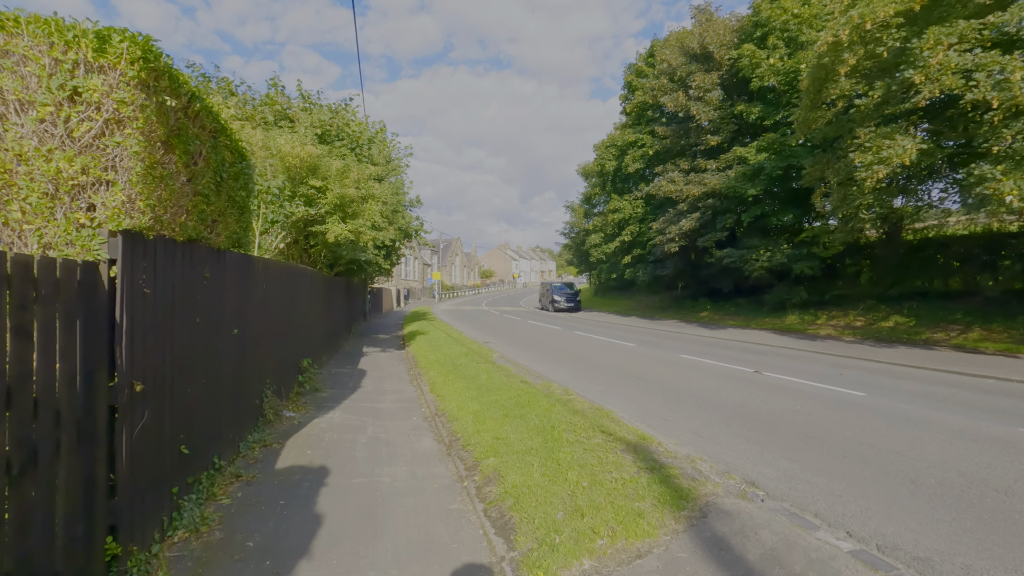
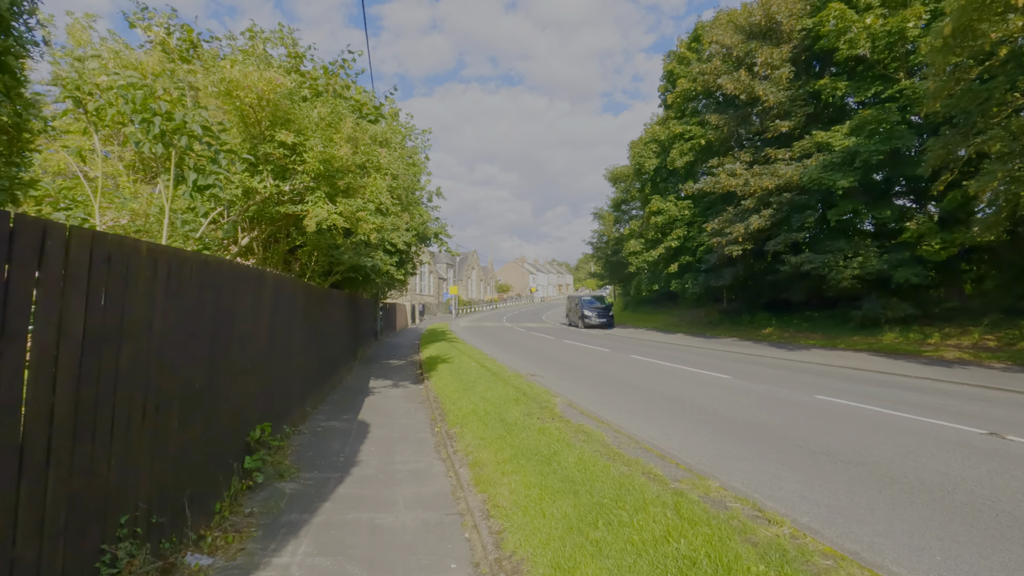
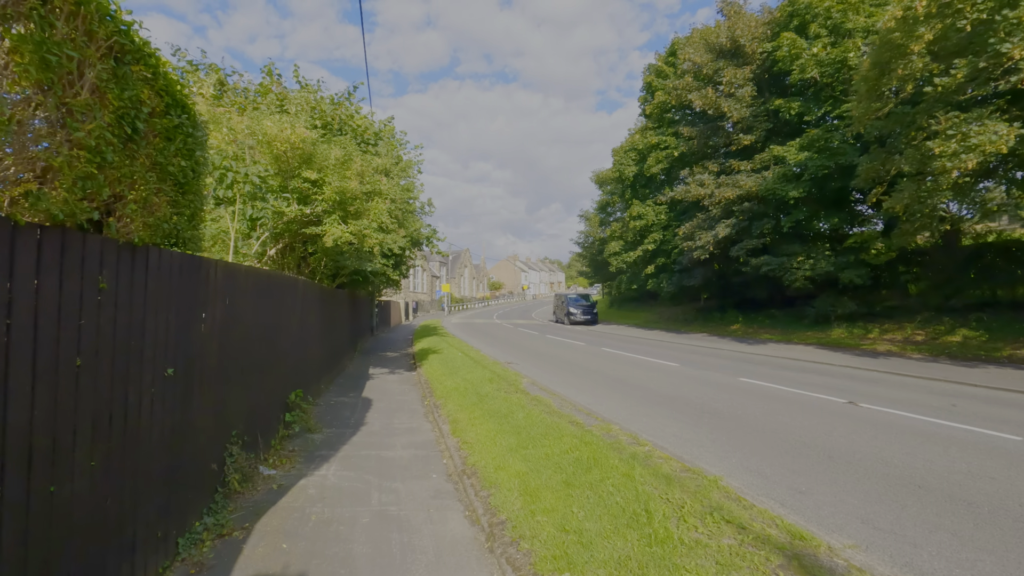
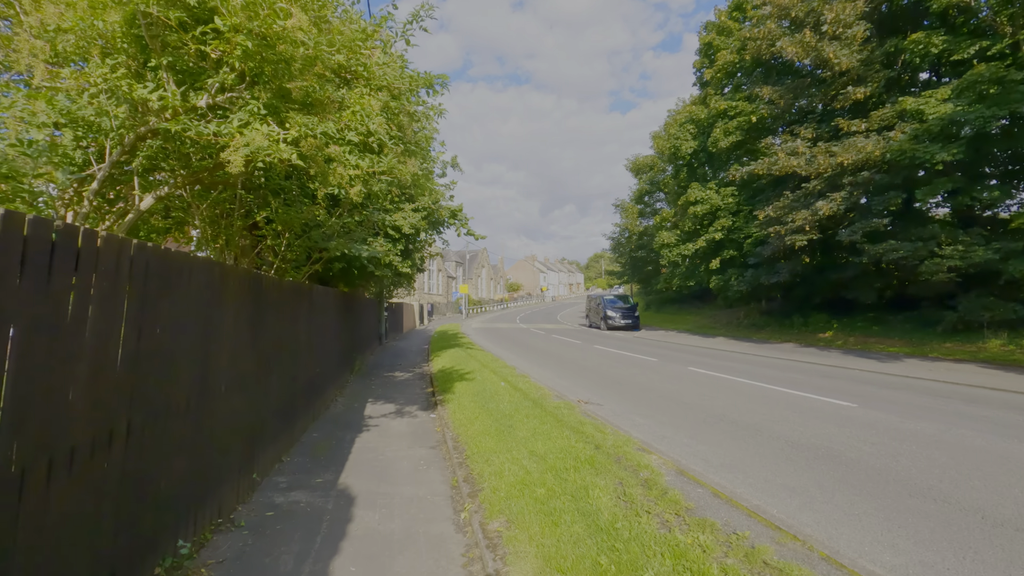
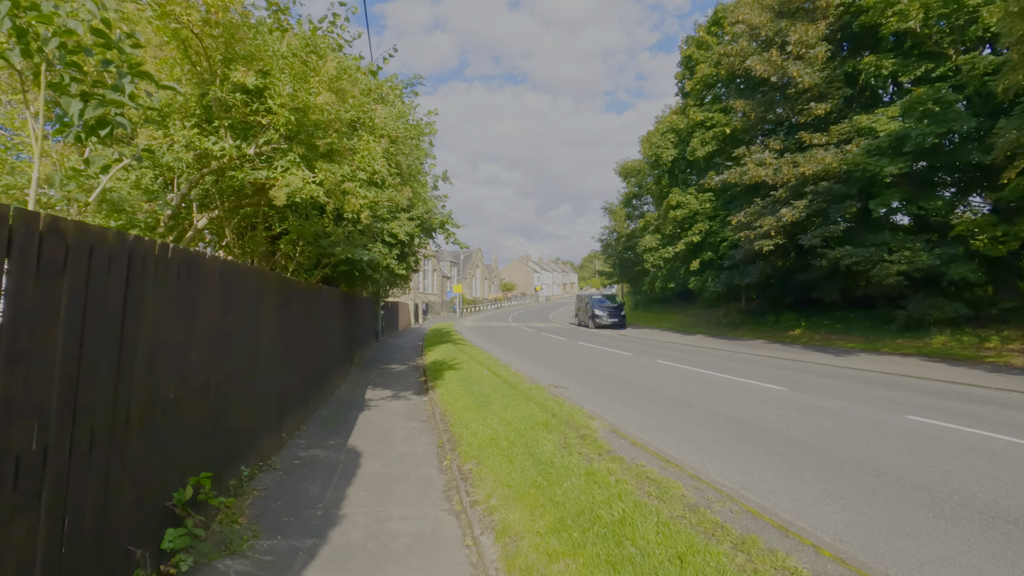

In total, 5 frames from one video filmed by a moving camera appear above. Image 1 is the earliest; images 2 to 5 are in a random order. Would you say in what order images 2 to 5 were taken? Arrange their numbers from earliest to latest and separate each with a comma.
3, 2, 5, 4
